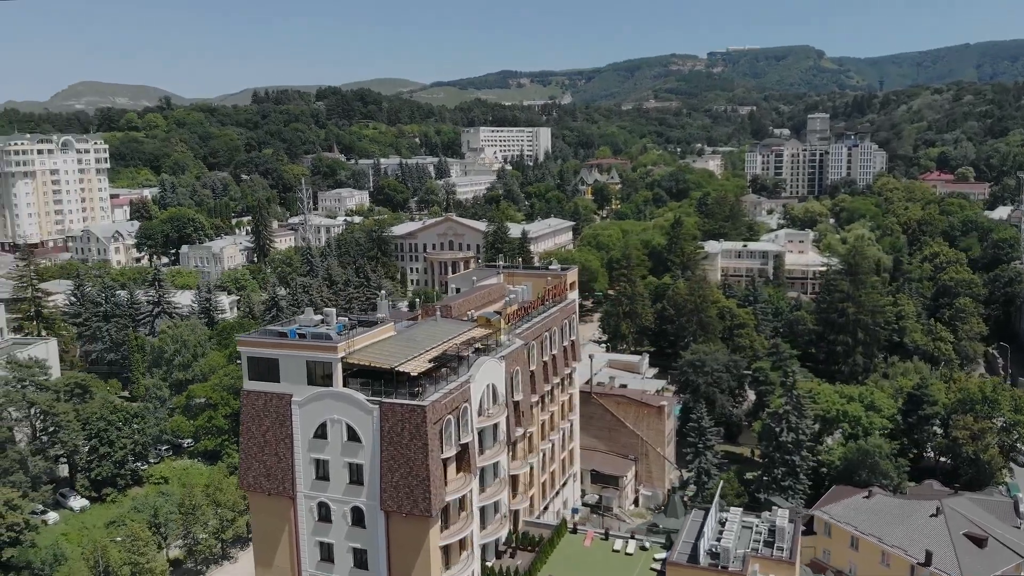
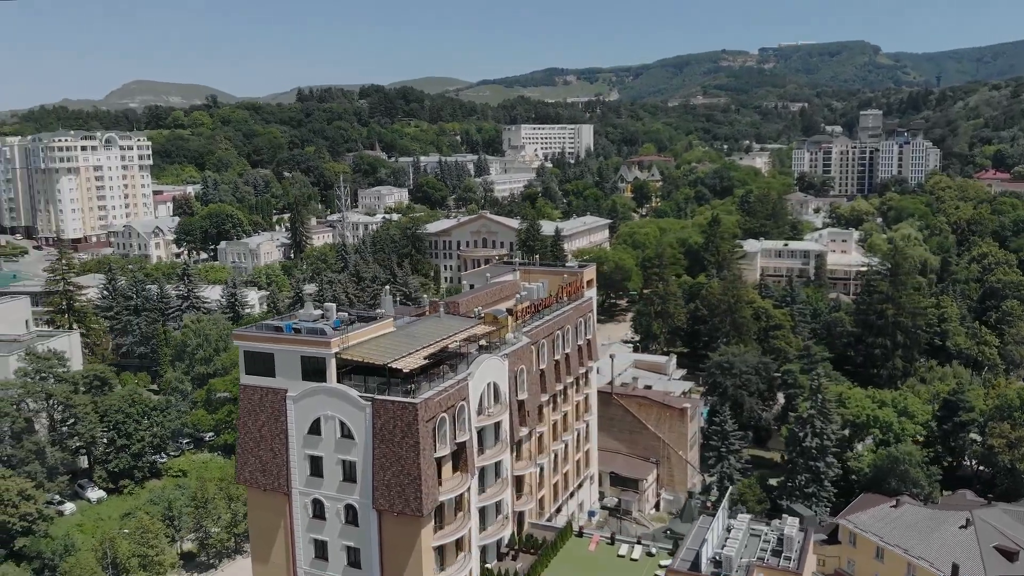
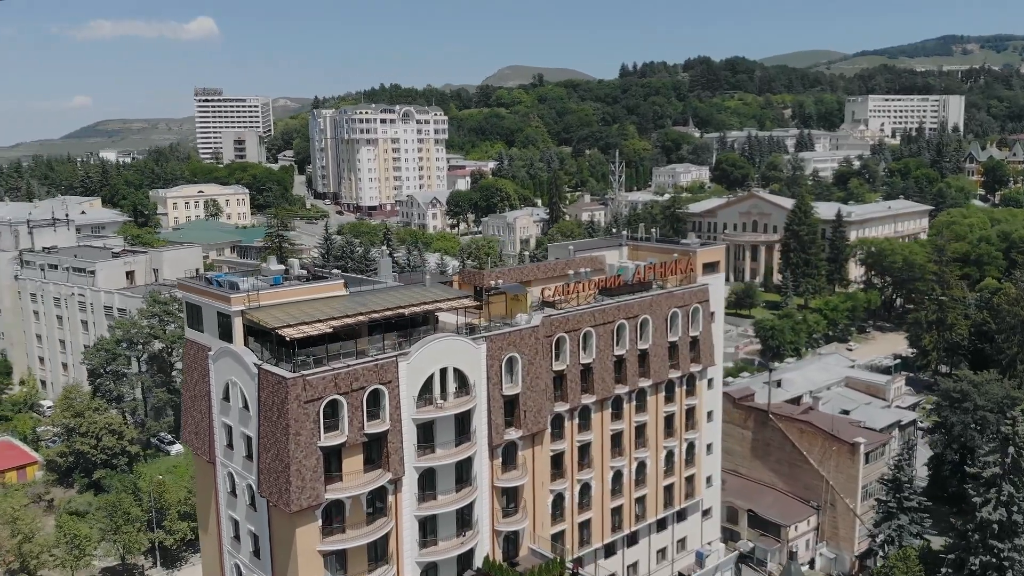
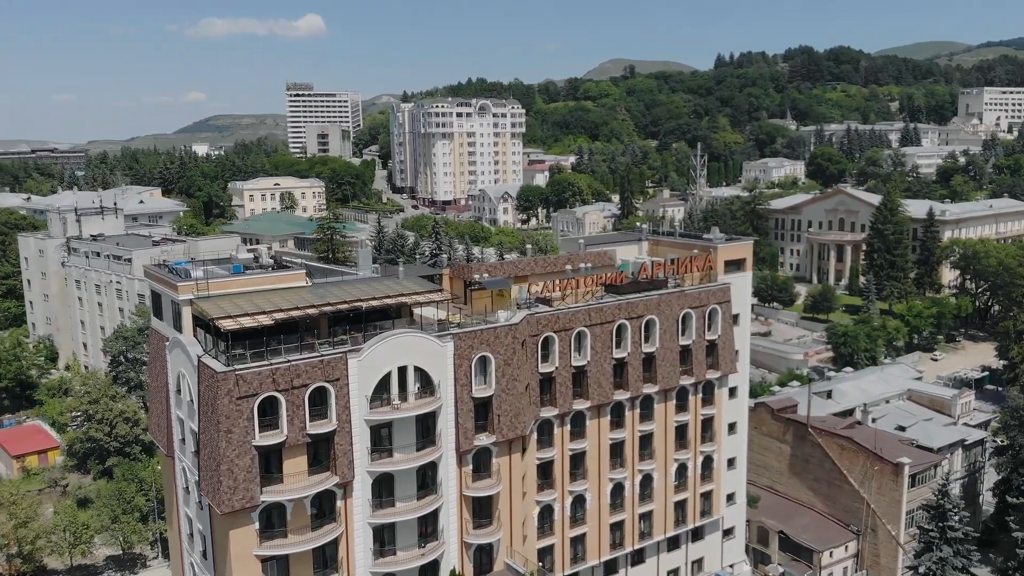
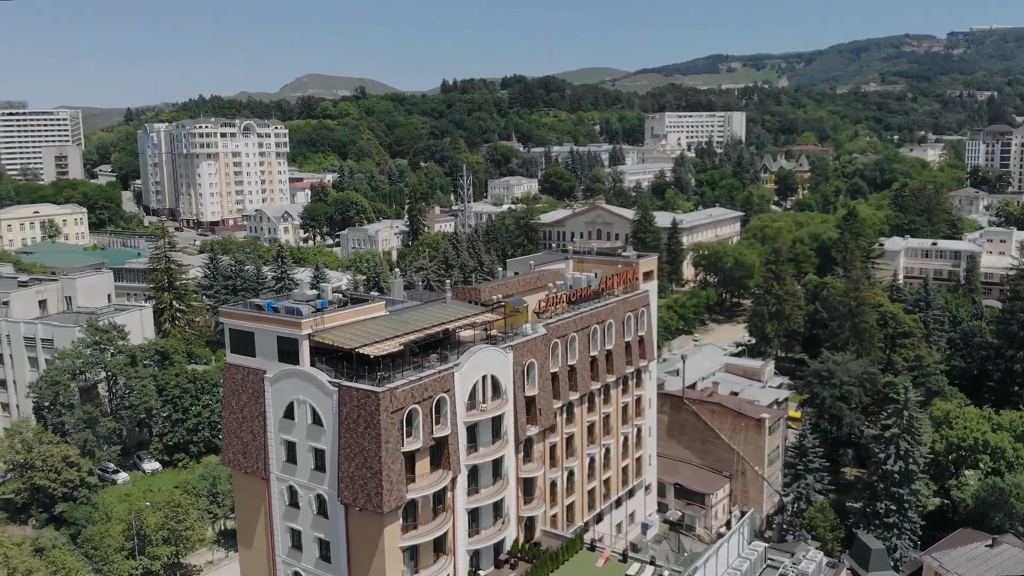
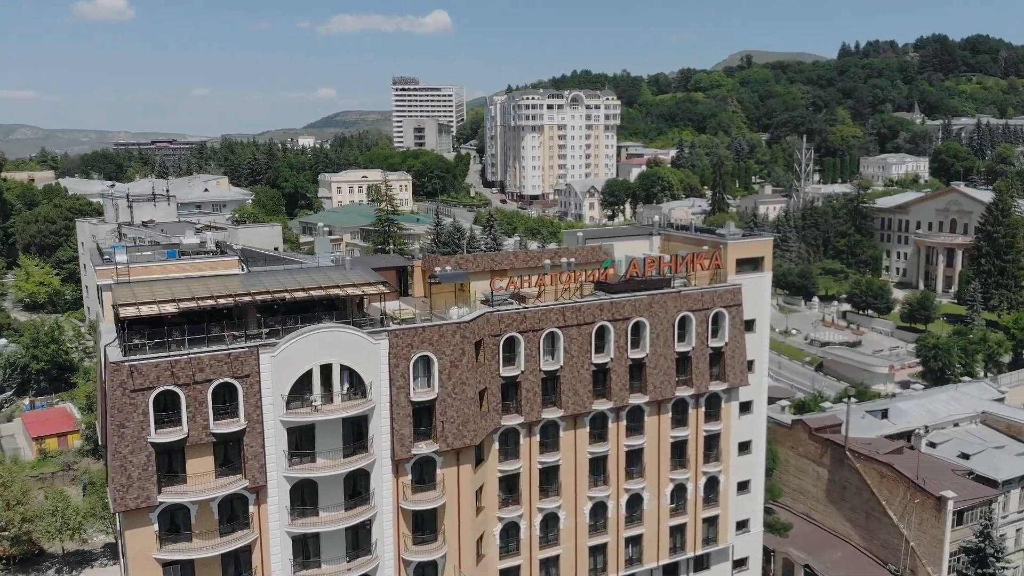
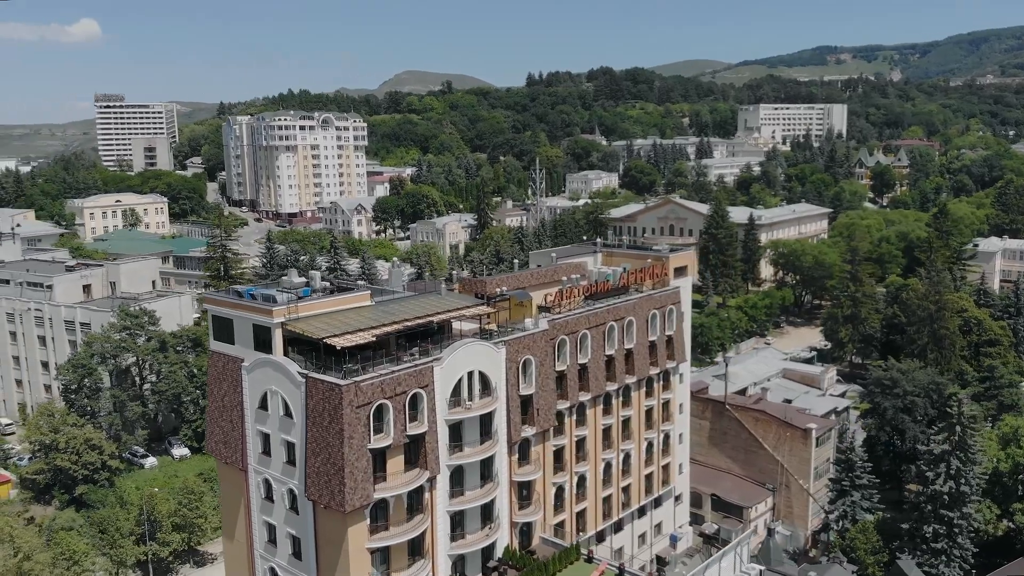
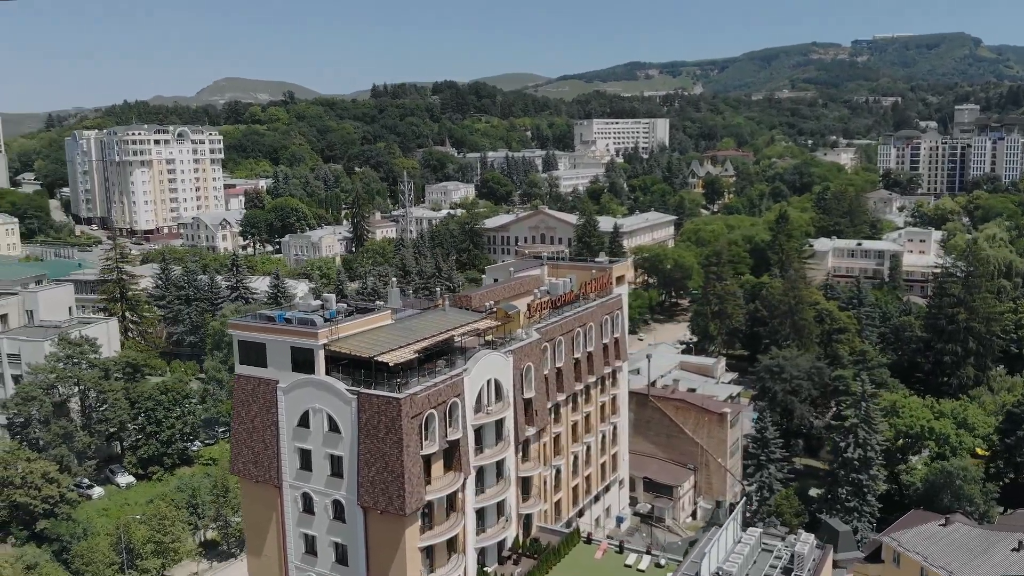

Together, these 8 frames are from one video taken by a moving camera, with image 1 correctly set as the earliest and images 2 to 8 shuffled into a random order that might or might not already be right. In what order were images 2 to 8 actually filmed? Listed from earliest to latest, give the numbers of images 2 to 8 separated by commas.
2, 8, 5, 7, 3, 4, 6
